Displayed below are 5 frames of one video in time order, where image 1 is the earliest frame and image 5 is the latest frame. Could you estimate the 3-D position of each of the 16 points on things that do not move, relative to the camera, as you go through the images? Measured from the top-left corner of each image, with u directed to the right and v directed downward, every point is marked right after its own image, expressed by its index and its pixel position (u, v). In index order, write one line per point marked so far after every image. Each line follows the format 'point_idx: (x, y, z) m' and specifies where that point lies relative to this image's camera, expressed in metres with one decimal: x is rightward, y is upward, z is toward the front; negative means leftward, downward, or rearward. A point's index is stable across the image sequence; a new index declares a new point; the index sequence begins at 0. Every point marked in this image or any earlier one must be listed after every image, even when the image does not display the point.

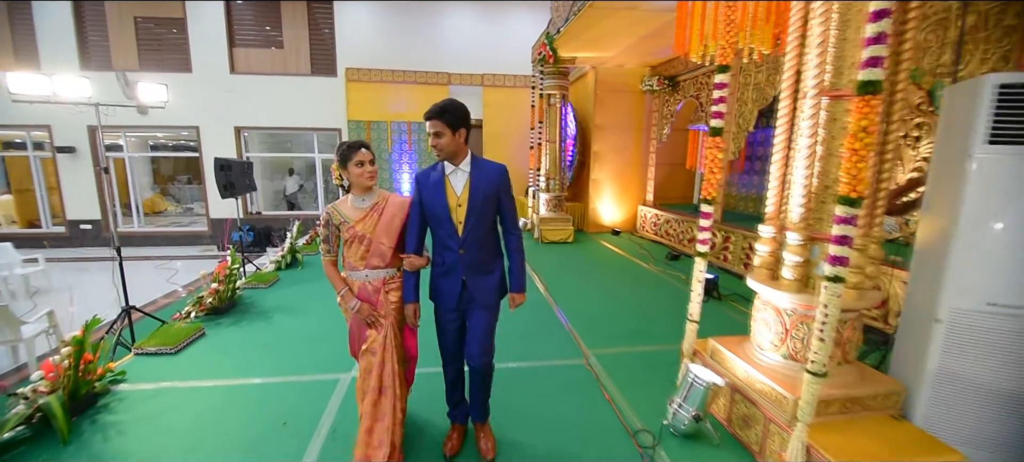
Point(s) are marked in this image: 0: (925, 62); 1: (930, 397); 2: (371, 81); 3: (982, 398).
0: (+2.7, +1.1, +2.8) m
1: (+1.5, -0.6, +1.6) m
2: (-2.6, +2.7, +7.7) m
3: (+1.6, -0.6, +1.5) m
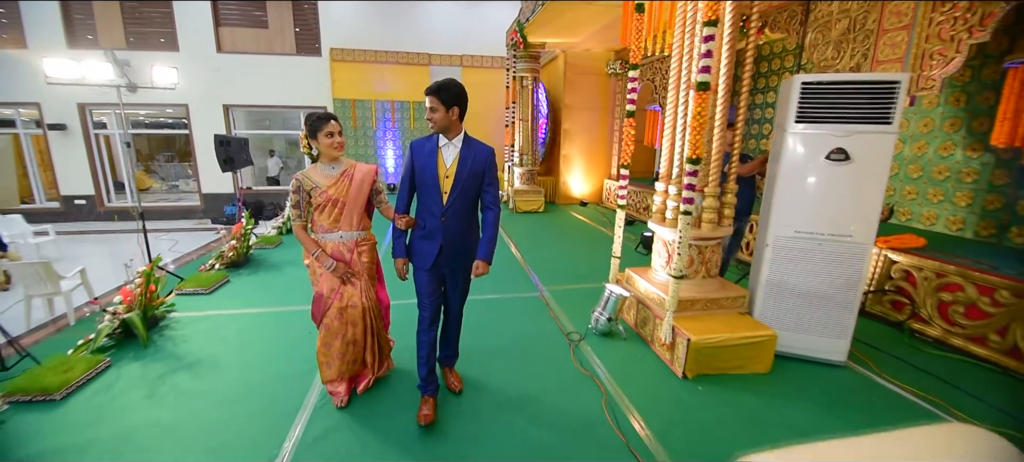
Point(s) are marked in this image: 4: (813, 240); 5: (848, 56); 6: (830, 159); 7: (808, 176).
0: (+2.5, +1.4, +3.5) m
1: (+1.3, -0.4, +2.3) m
2: (-3.0, +3.2, +8.1) m
3: (+1.5, -0.3, +2.2) m
4: (+1.5, 0.0, +2.1) m
5: (+2.5, +1.3, +3.2) m
6: (+1.5, +0.3, +2.0) m
7: (+1.5, +0.3, +2.1) m
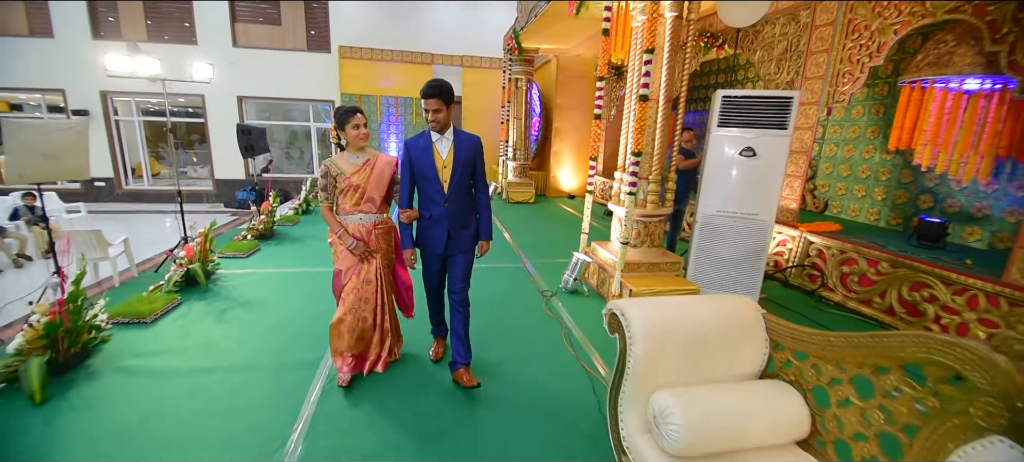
0: (+2.4, +1.5, +4.1) m
1: (+1.2, -0.2, +2.9) m
2: (-3.1, +3.5, +8.6) m
3: (+1.4, -0.2, +2.8) m
4: (+1.4, +0.1, +2.7) m
5: (+2.5, +1.4, +3.8) m
6: (+1.4, +0.5, +2.6) m
7: (+1.4, +0.4, +2.7) m
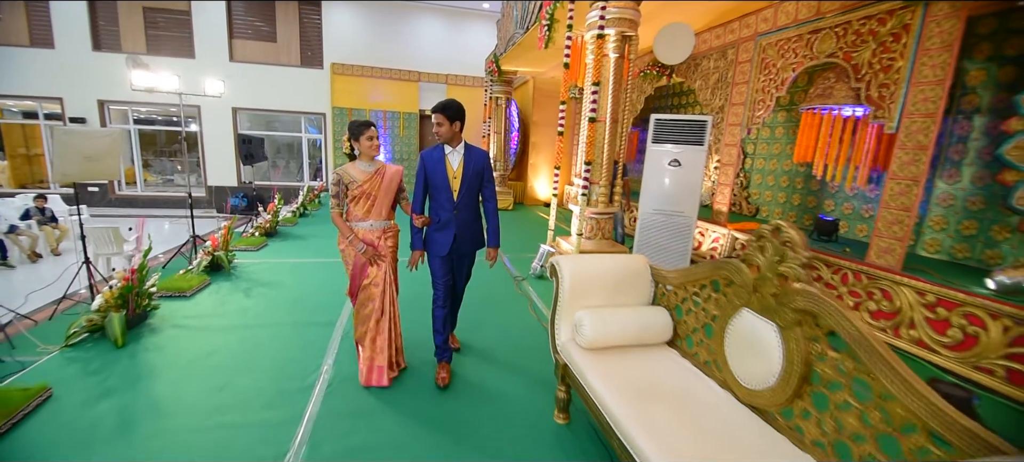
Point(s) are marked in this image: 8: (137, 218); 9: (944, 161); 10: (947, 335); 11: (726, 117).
0: (+2.2, +1.5, +4.9) m
1: (+1.0, -0.2, +3.6) m
2: (-3.5, +3.4, +9.2) m
3: (+1.2, -0.2, +3.5) m
4: (+1.2, +0.1, +3.4) m
5: (+2.2, +1.4, +4.6) m
6: (+1.3, +0.5, +3.3) m
7: (+1.2, +0.4, +3.4) m
8: (-6.8, +0.2, +7.6) m
9: (+3.6, +0.6, +3.5) m
10: (+2.7, -0.6, +2.6) m
11: (+2.3, +1.2, +4.5) m
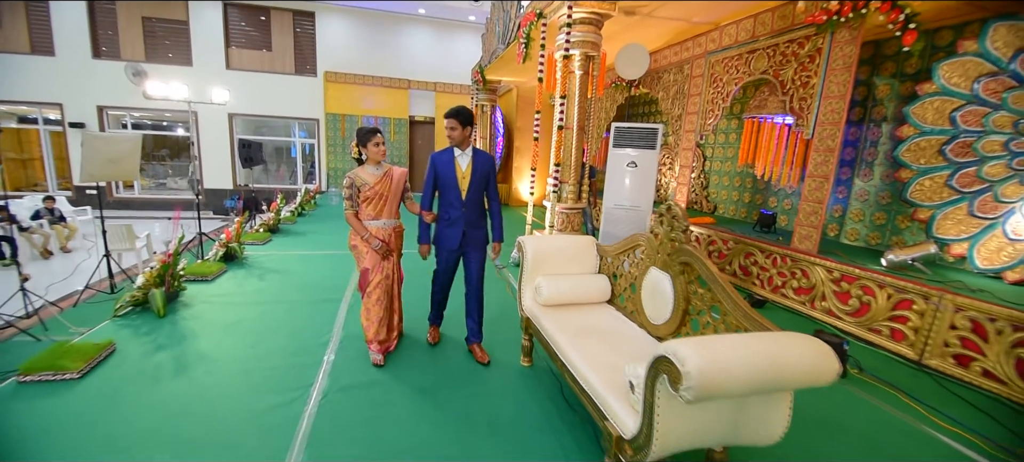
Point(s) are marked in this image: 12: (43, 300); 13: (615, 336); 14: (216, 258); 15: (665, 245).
0: (+2.0, +1.6, +5.4) m
1: (+0.9, -0.1, +4.1) m
2: (-3.8, +3.4, +9.7) m
3: (+1.0, -0.1, +4.0) m
4: (+1.0, +0.2, +4.0) m
5: (+2.0, +1.5, +5.1) m
6: (+1.1, +0.6, +3.9) m
7: (+1.0, +0.5, +3.9) m
8: (-7.1, +0.2, +8.0) m
9: (+3.4, +0.7, +4.1) m
10: (+2.5, -0.5, +3.2) m
11: (+2.0, +1.3, +5.1) m
12: (-4.4, -0.6, +4.0) m
13: (+0.5, -0.5, +1.9) m
14: (-2.6, -0.2, +3.8) m
15: (+0.7, -0.1, +1.9) m
